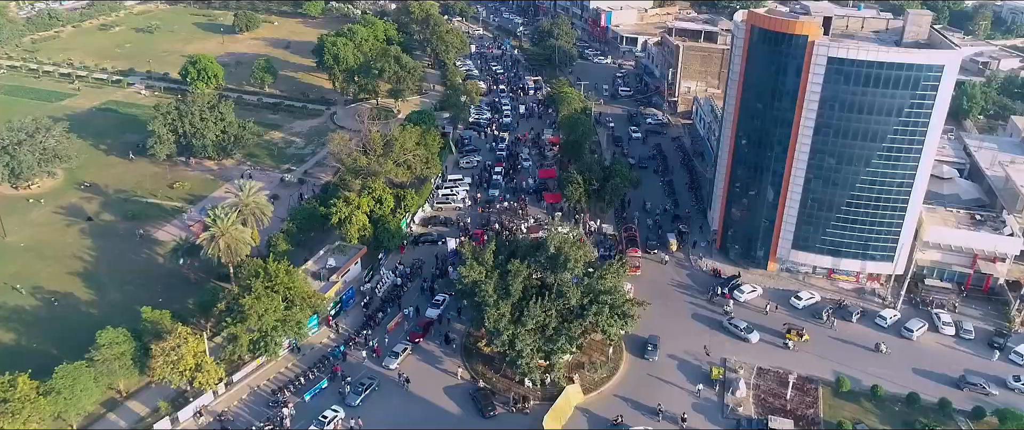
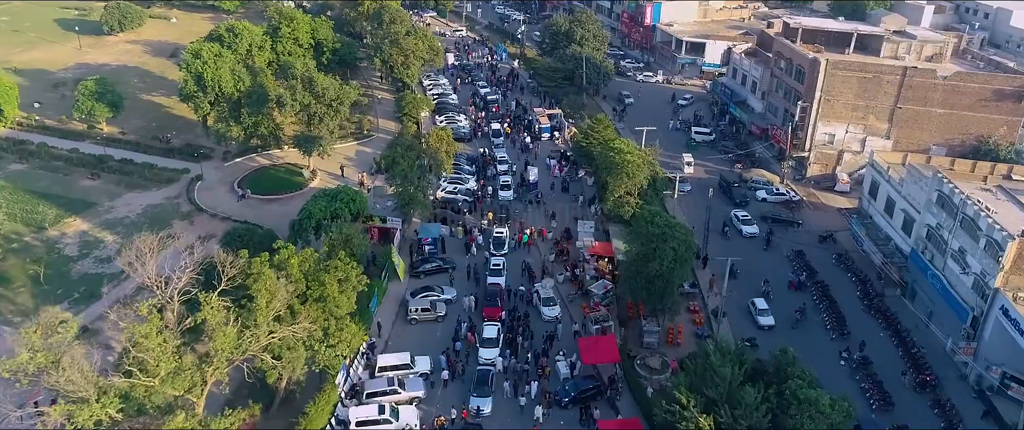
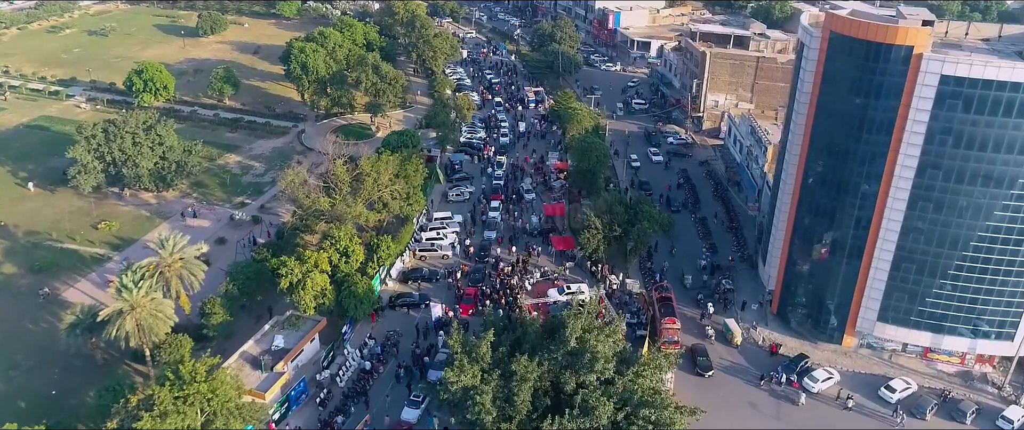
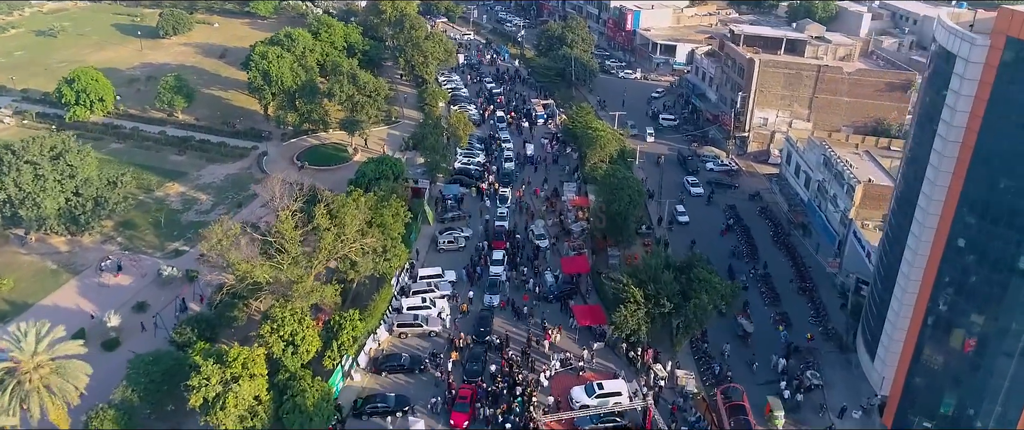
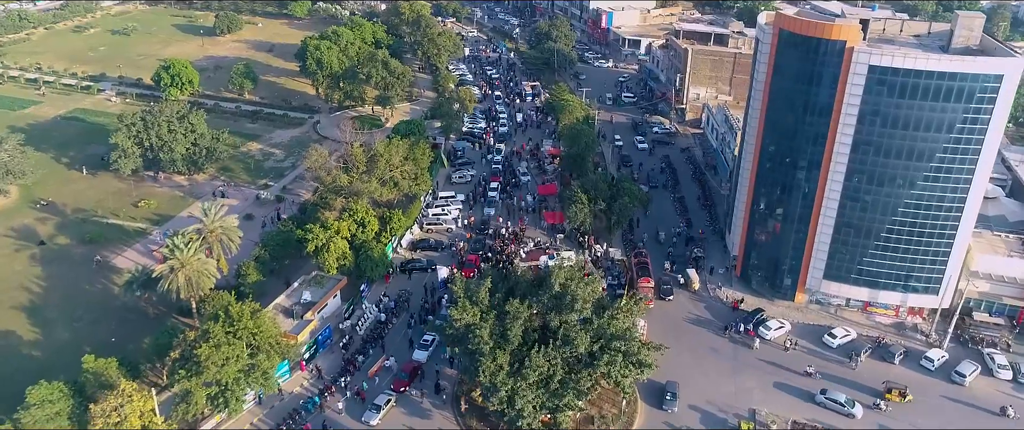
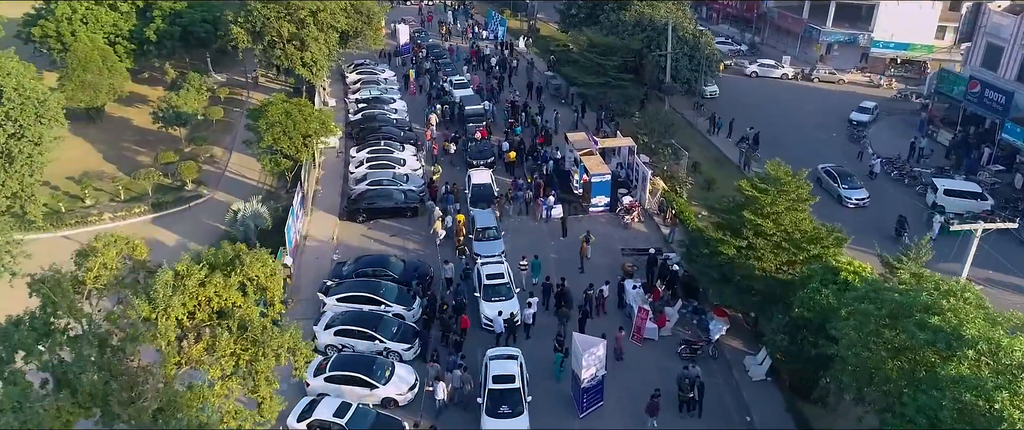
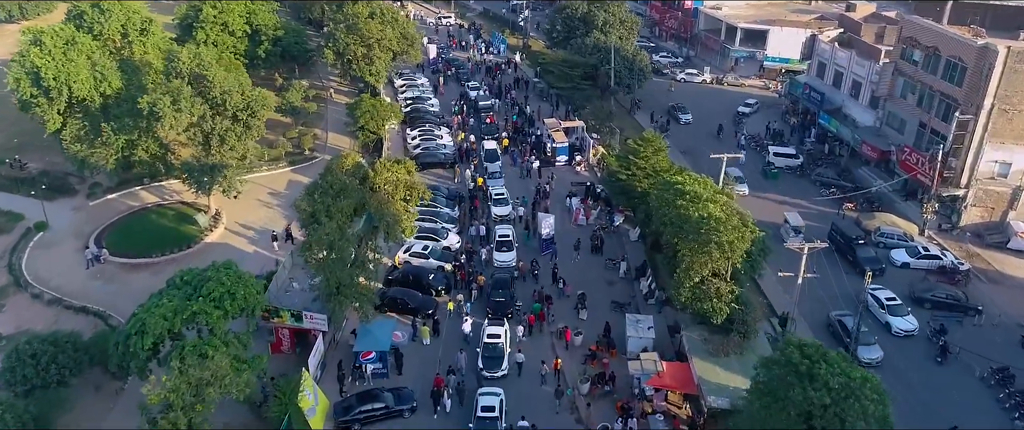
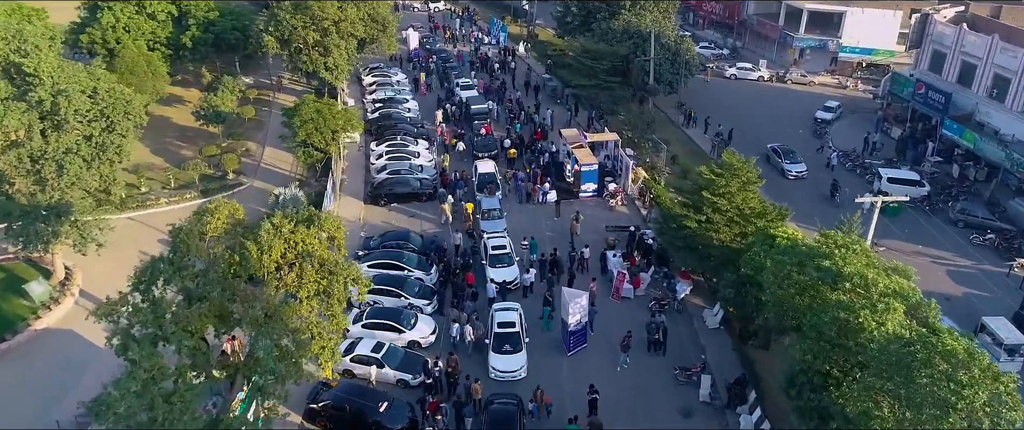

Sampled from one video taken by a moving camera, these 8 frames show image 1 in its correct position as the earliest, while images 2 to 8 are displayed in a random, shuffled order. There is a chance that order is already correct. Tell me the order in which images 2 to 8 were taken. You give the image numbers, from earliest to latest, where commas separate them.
5, 3, 4, 2, 7, 8, 6
